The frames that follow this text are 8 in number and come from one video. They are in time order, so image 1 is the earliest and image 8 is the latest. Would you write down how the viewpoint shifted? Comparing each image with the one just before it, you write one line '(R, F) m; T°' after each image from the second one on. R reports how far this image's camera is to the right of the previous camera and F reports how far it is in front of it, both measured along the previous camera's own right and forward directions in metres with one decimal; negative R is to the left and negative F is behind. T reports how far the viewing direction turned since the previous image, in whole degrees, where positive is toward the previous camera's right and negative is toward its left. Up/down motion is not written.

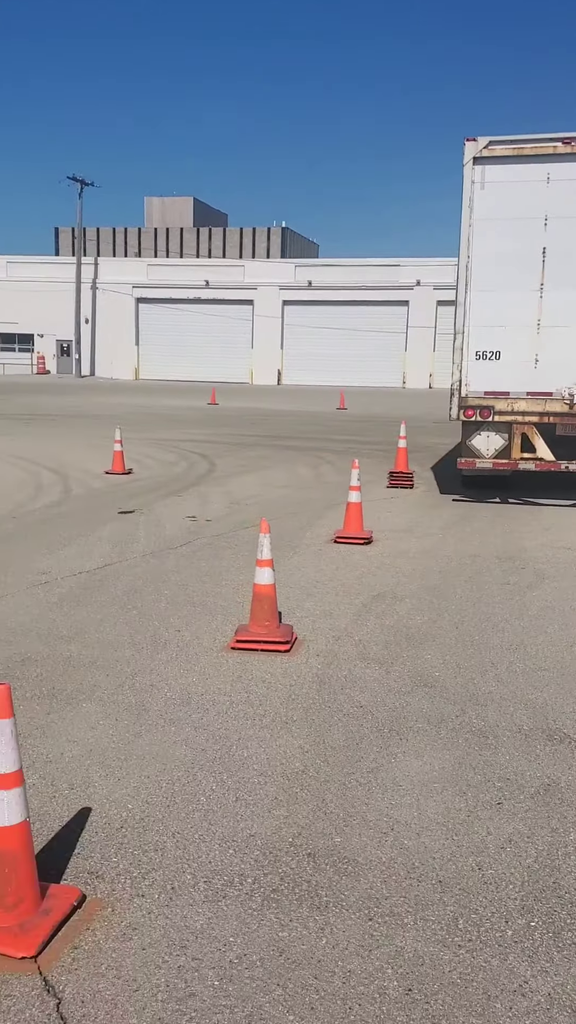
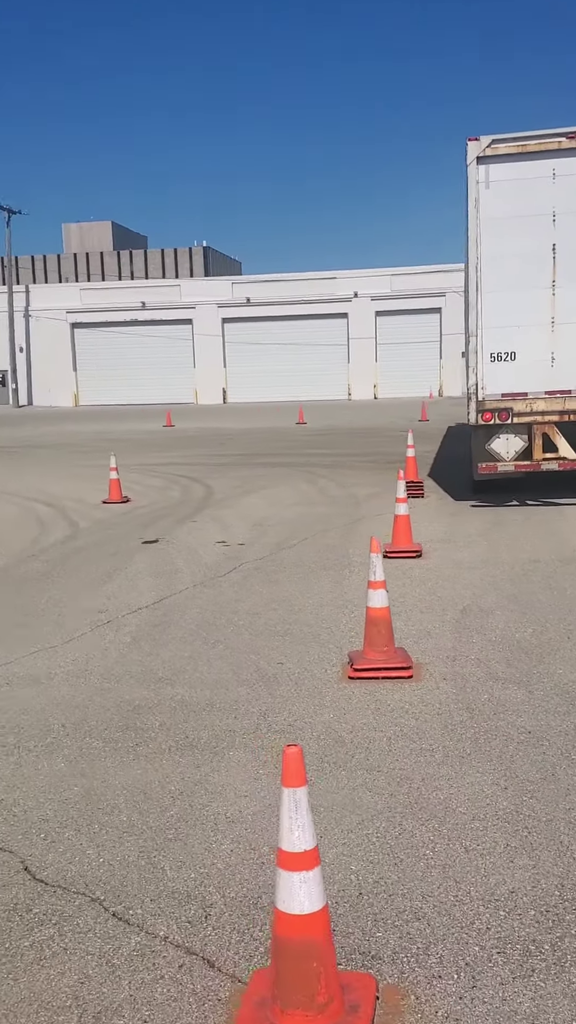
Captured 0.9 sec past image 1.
(-0.9, +0.4) m; +3°
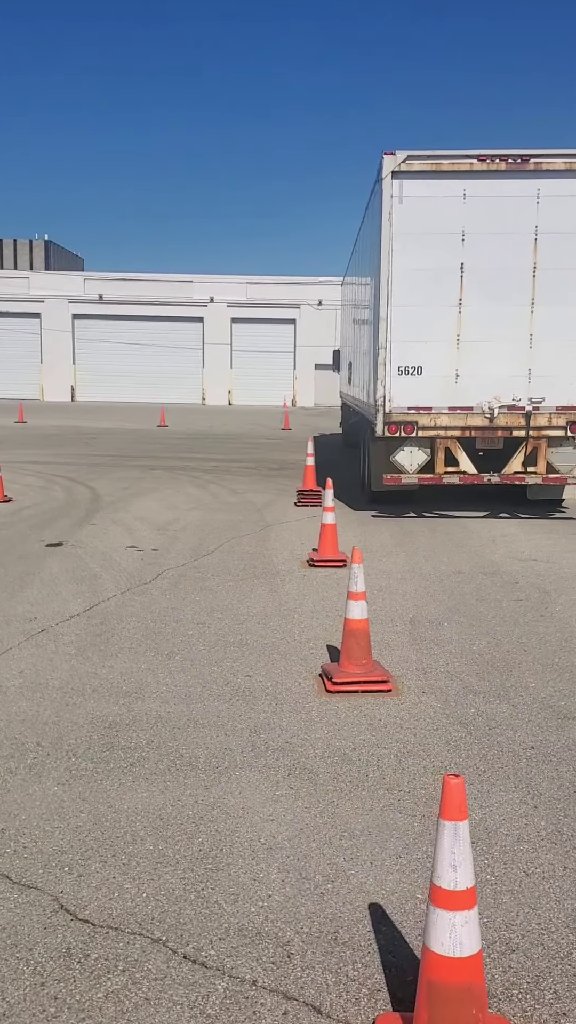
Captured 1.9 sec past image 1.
(-0.7, +0.2) m; +9°
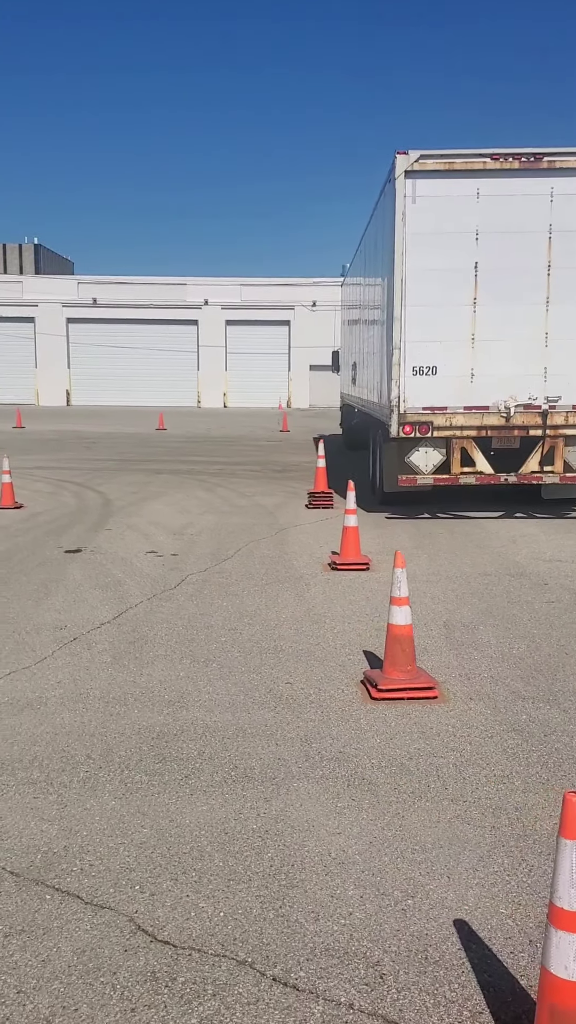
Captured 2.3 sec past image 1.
(-0.3, +0.1) m; 0°
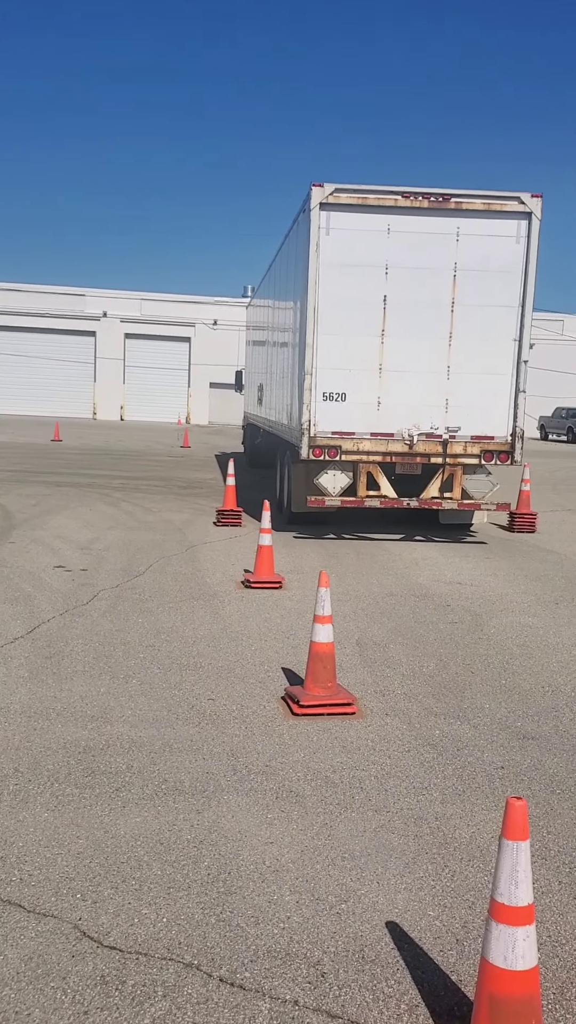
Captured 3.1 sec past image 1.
(-0.2, -0.2) m; +6°
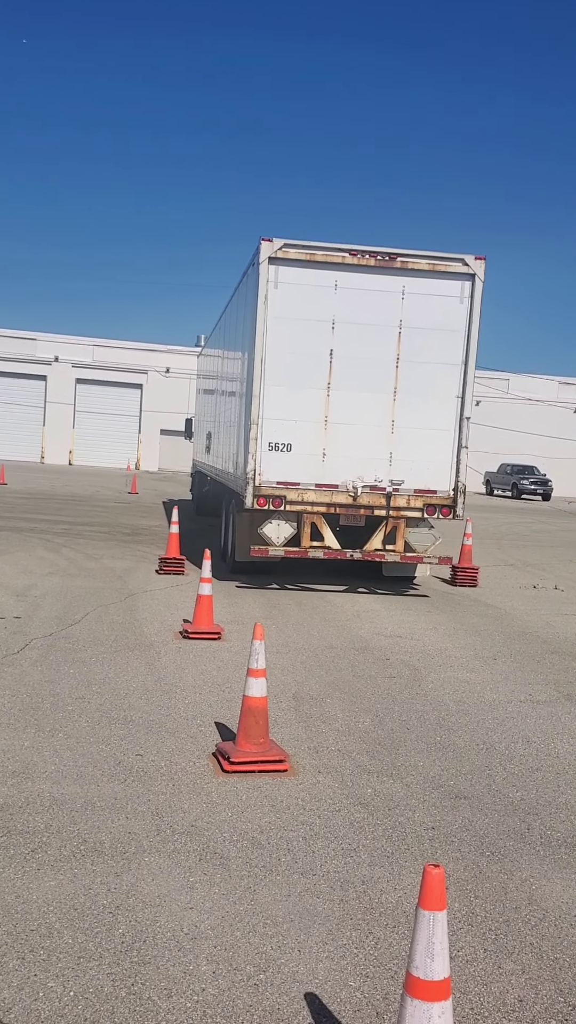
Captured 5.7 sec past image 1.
(+0.1, +0.1) m; +3°
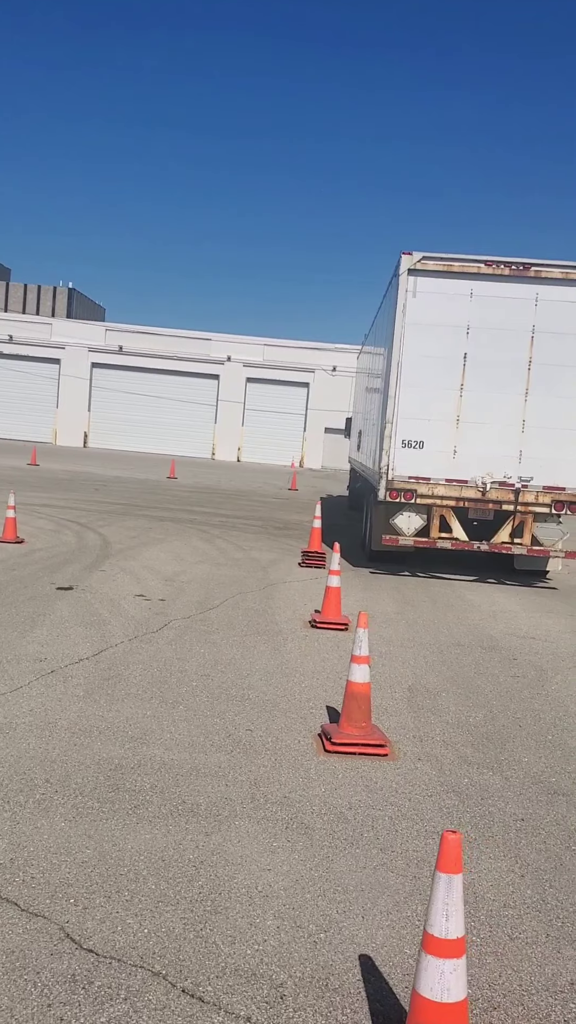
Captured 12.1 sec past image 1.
(+0.3, -0.2) m; -10°
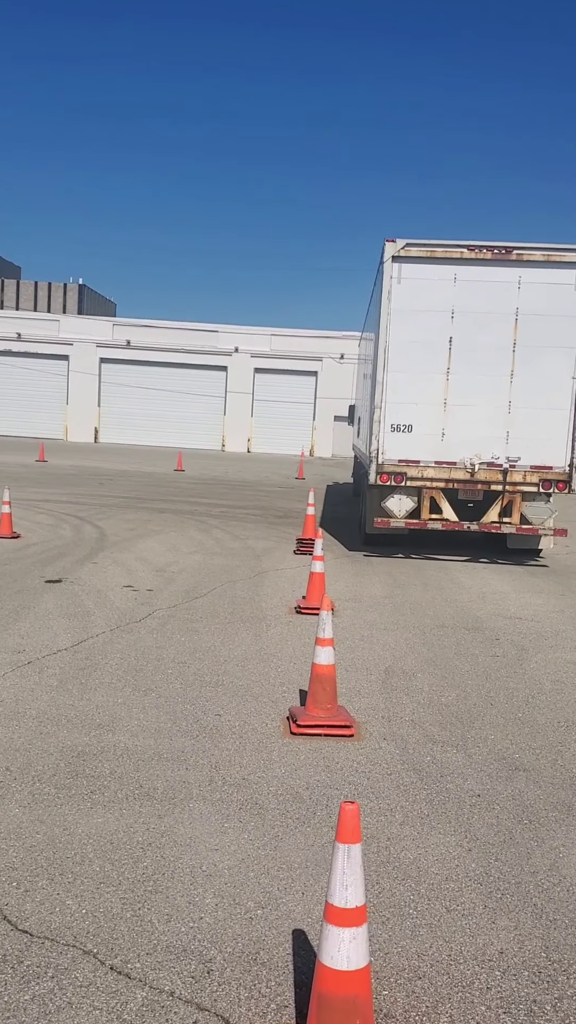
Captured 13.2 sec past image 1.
(+0.3, 0.0) m; -1°
